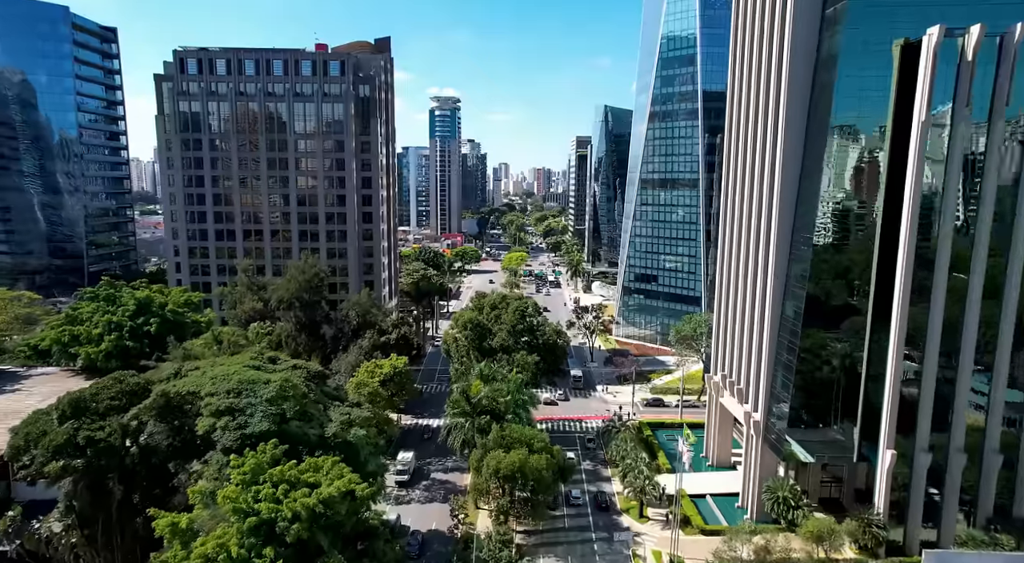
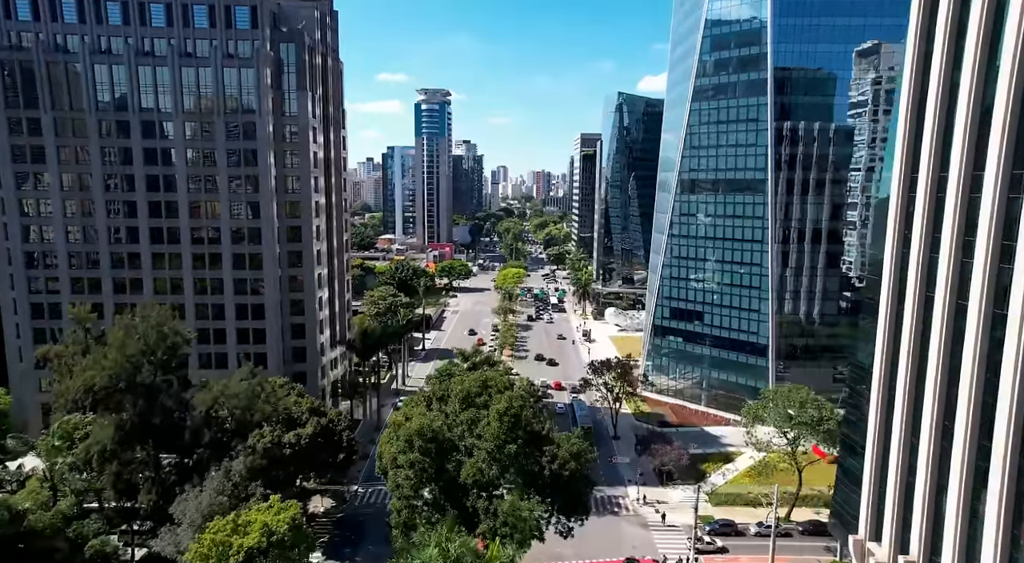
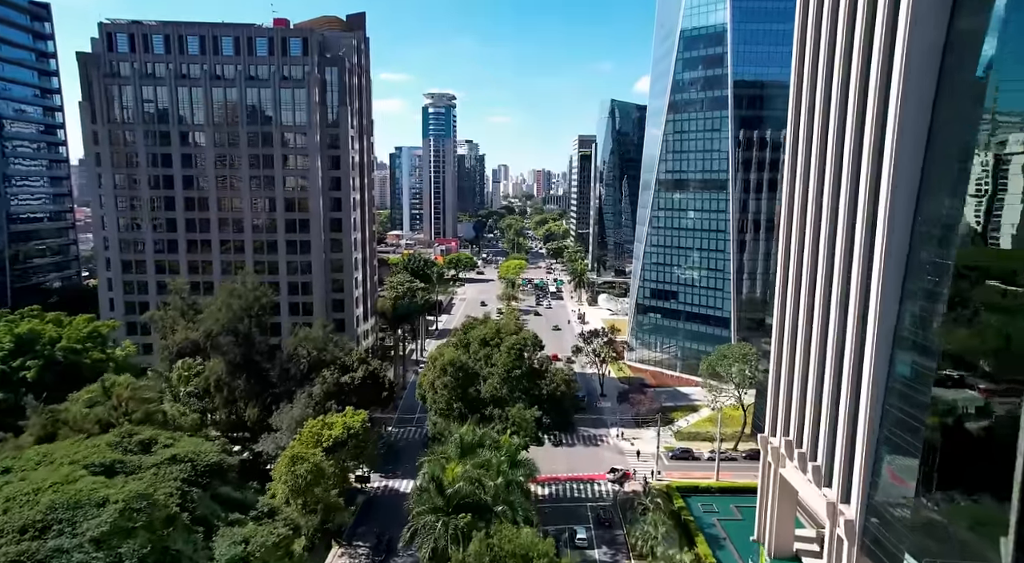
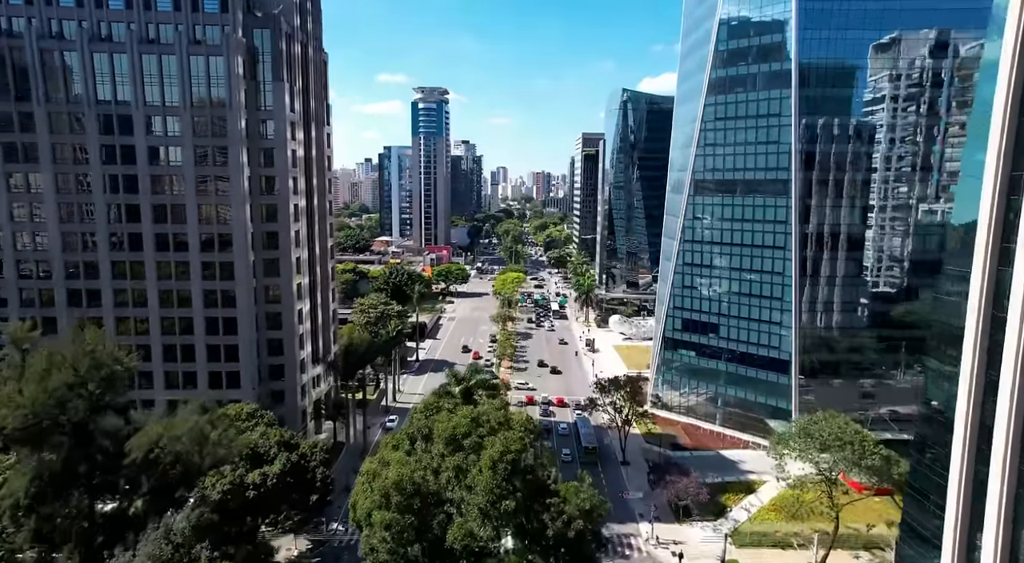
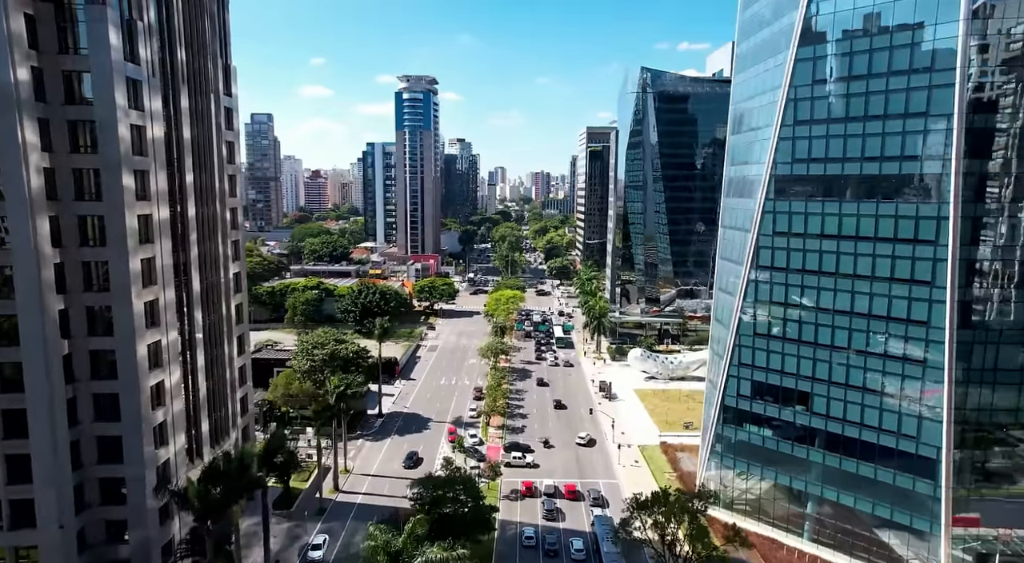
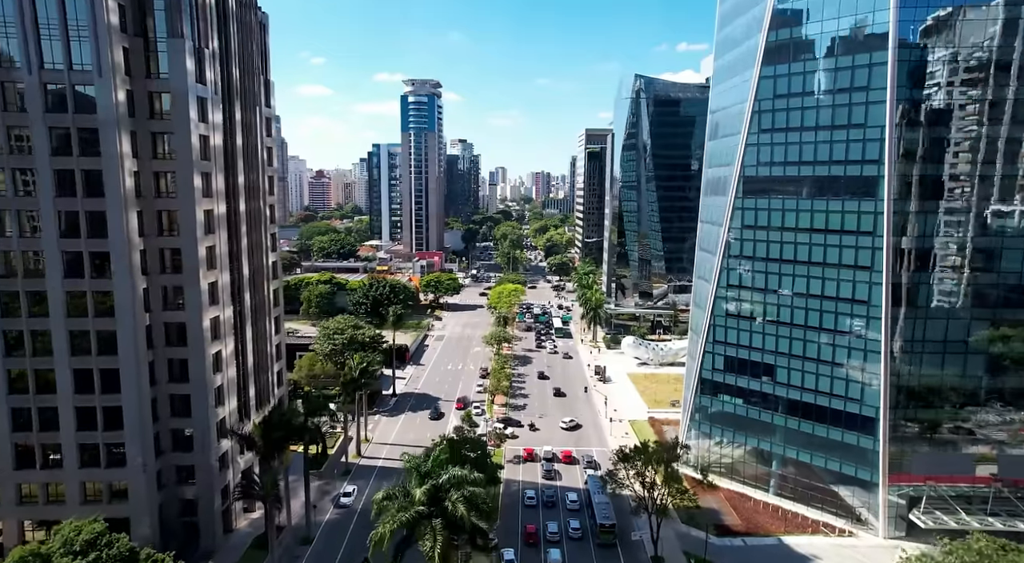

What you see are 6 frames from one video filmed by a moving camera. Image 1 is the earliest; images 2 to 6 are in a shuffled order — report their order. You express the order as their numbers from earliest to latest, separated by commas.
3, 2, 4, 6, 5
